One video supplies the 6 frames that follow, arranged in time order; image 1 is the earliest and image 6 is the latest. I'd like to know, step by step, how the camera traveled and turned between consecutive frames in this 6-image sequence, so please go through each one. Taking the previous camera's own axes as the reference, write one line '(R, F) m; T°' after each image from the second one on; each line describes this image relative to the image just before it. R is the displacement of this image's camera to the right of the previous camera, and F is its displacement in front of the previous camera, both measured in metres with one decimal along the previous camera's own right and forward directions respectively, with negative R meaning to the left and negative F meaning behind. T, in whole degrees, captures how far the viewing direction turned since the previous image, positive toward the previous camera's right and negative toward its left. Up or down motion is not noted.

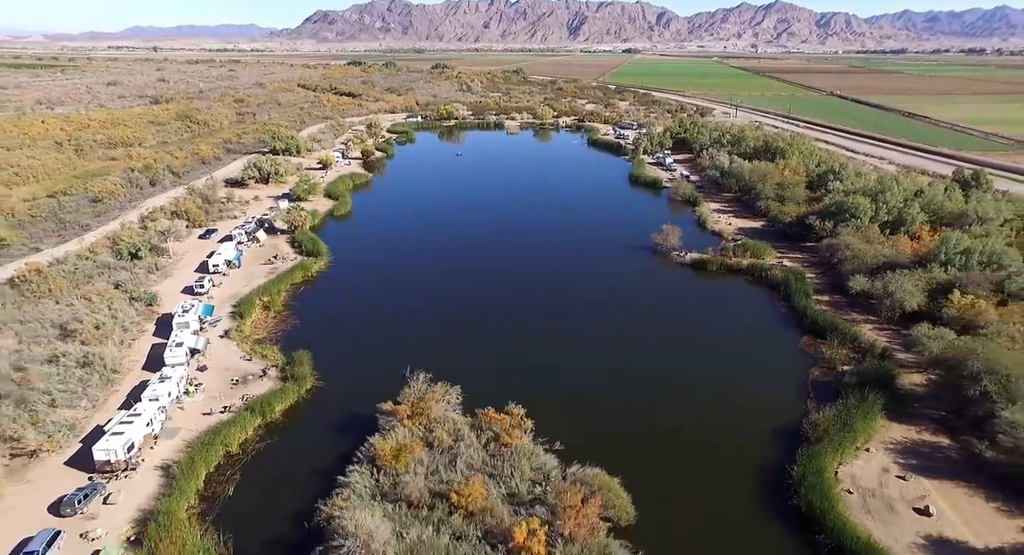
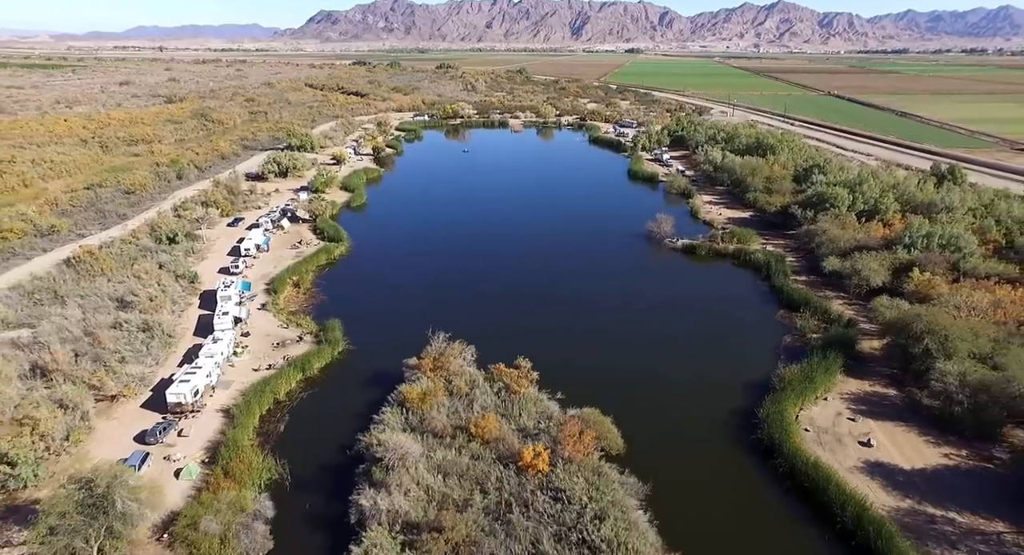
(-0.2, -3.0) m; 0°
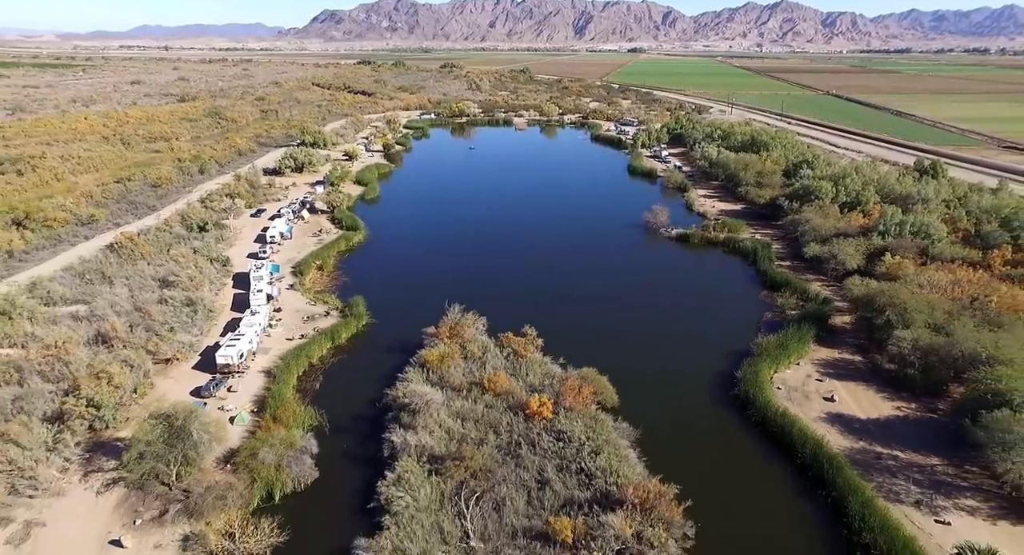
(-0.2, -2.7) m; 0°
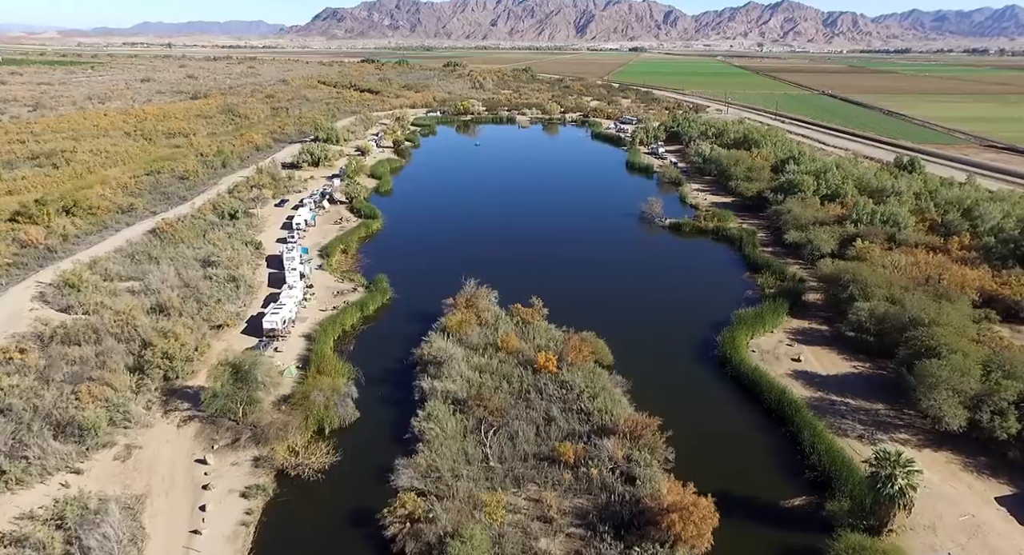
(-0.4, -3.3) m; 0°
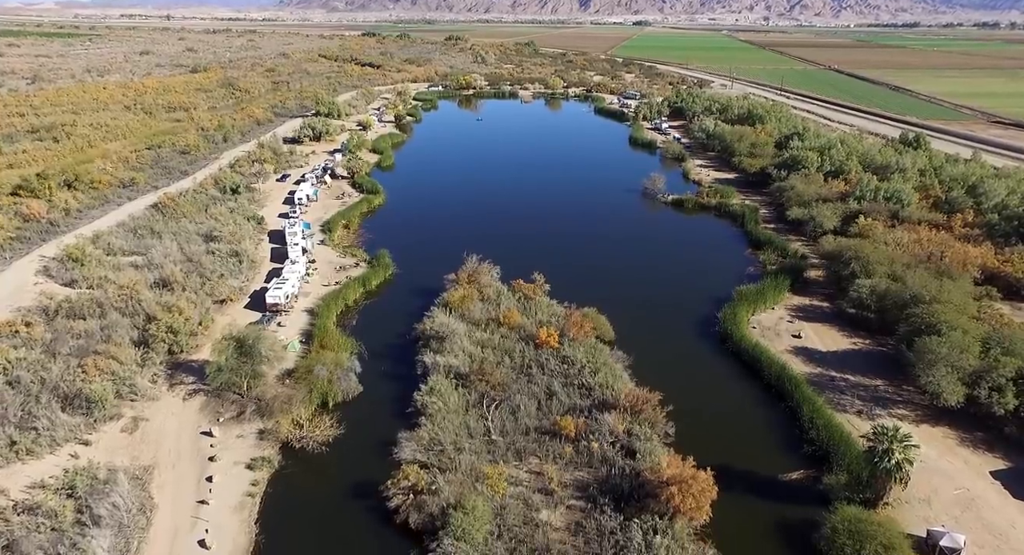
(0.0, -0.1) m; 0°
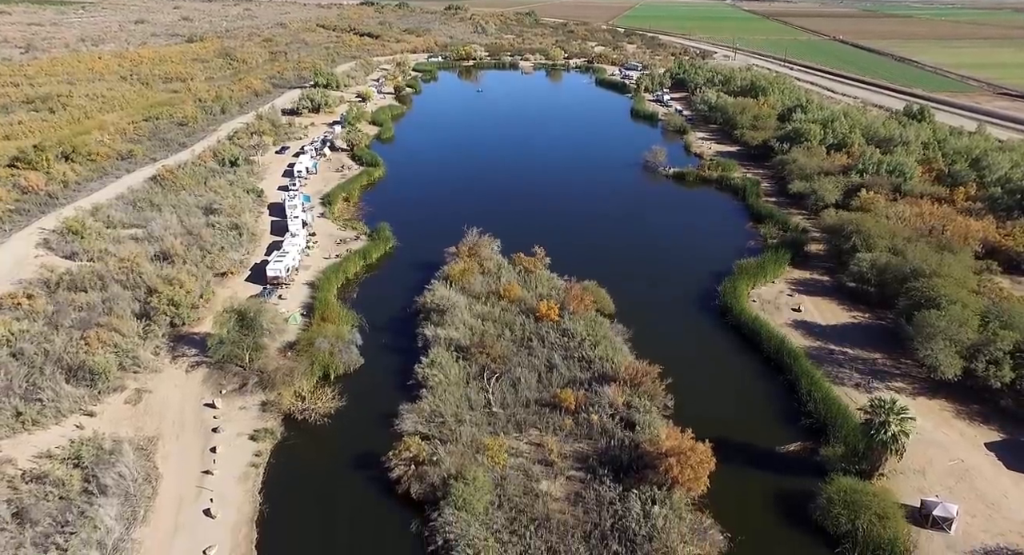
(0.0, 0.0) m; 0°
